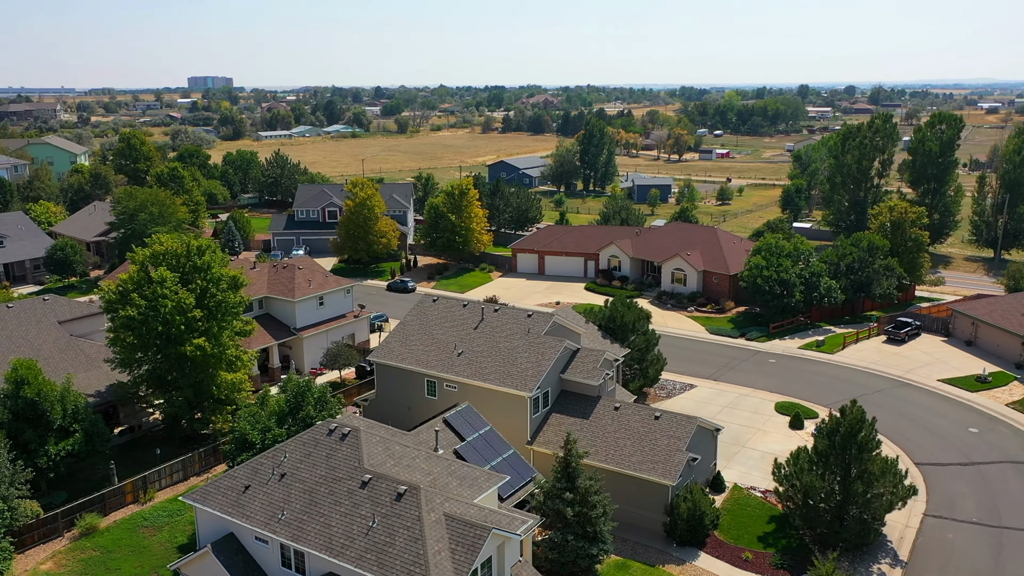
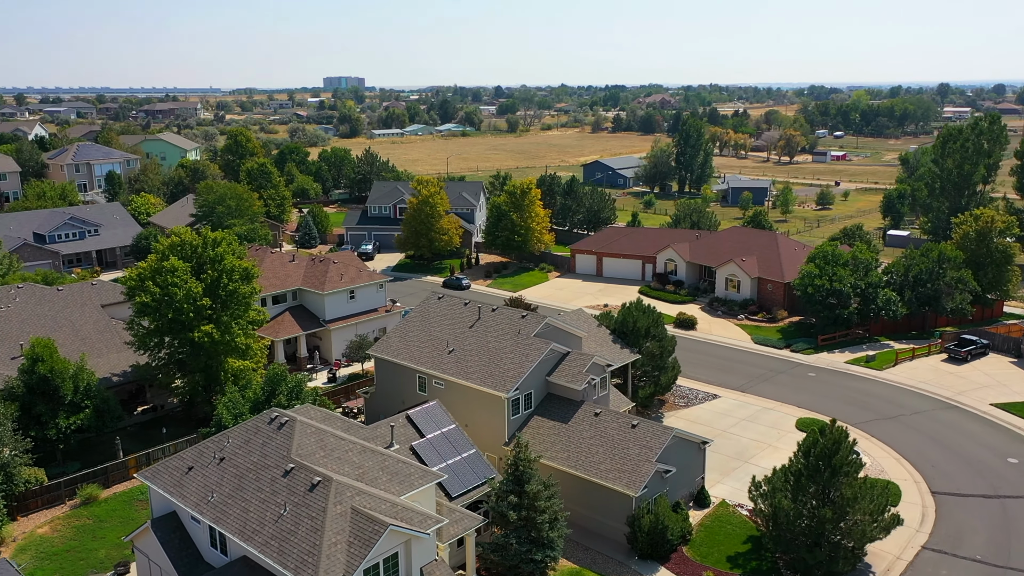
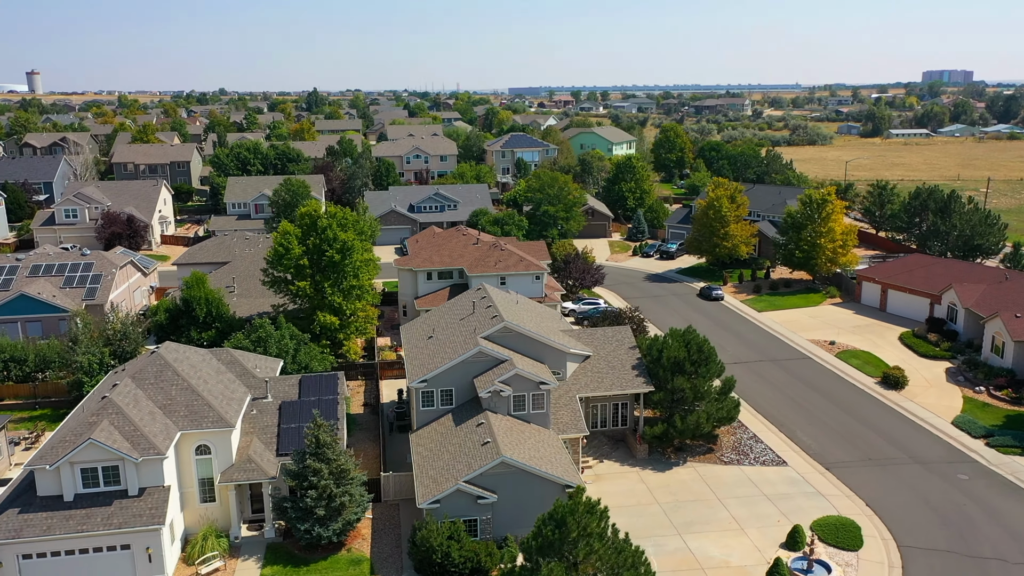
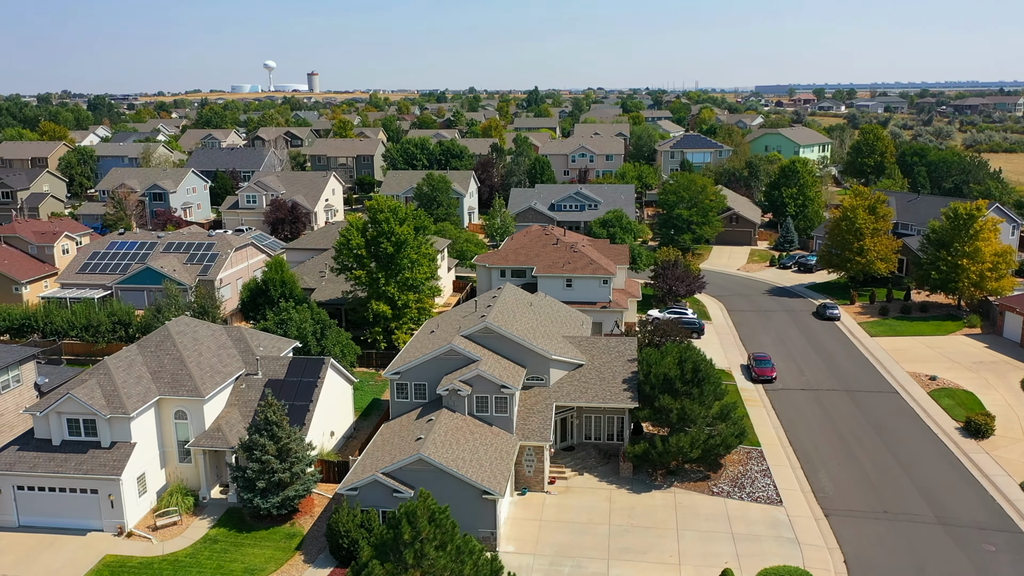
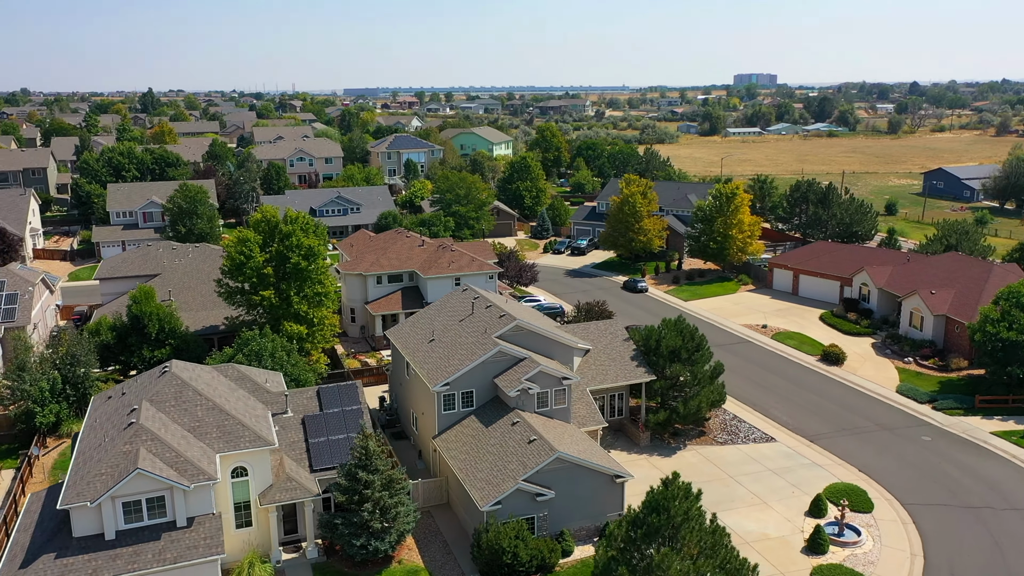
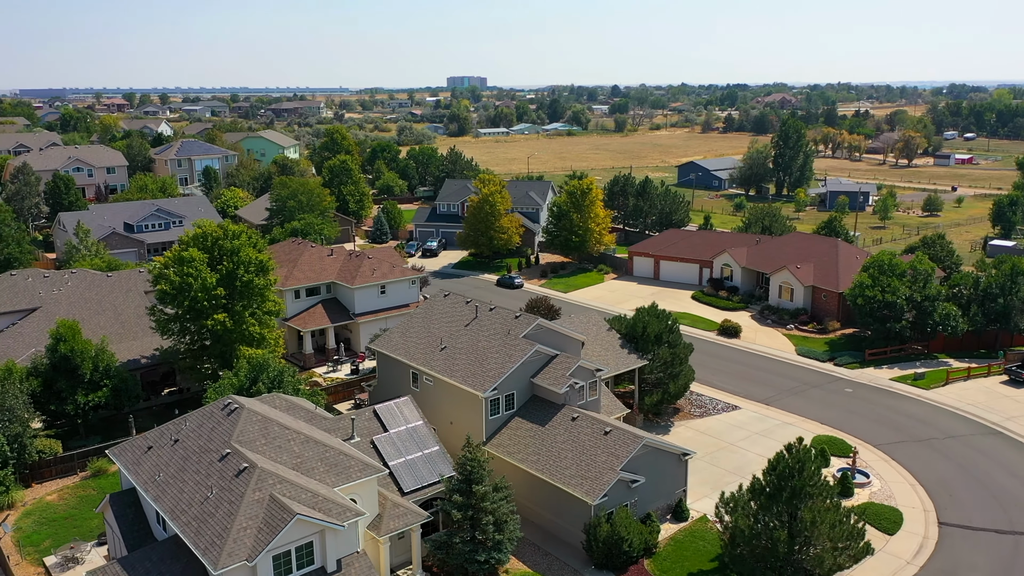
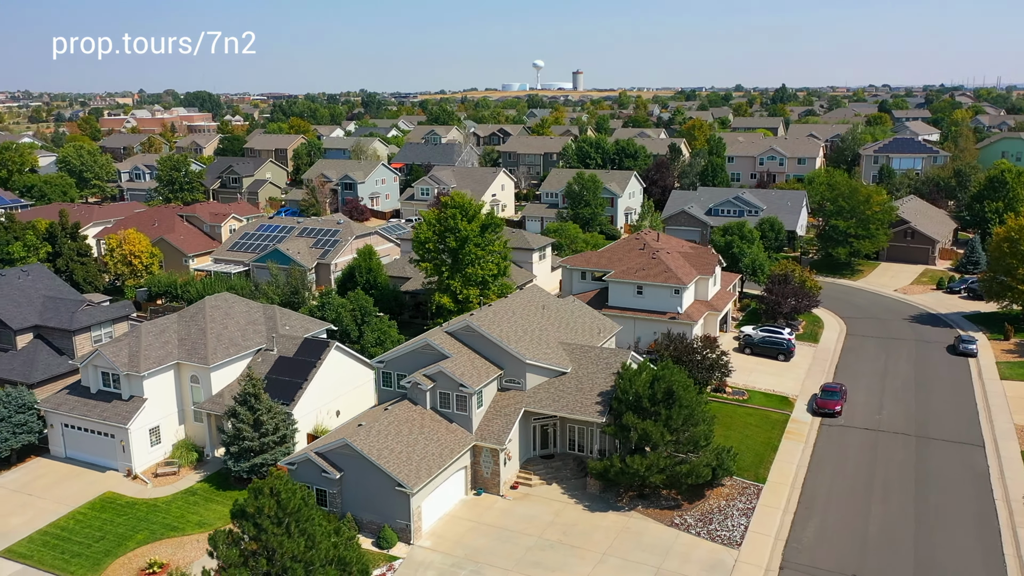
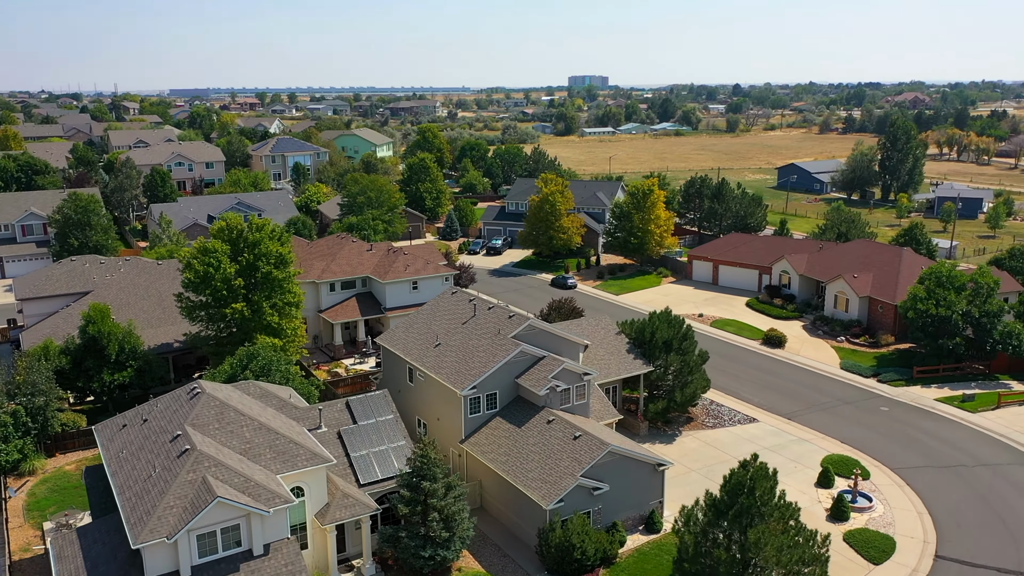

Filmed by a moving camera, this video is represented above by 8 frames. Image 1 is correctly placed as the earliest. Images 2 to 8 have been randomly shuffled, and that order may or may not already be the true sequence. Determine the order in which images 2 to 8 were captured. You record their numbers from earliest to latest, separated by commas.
2, 6, 8, 5, 3, 4, 7
